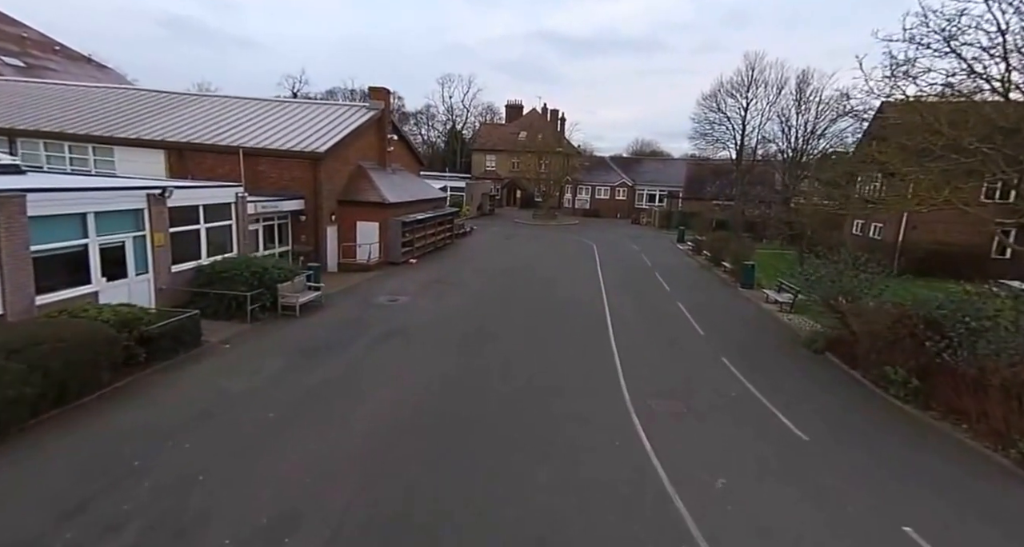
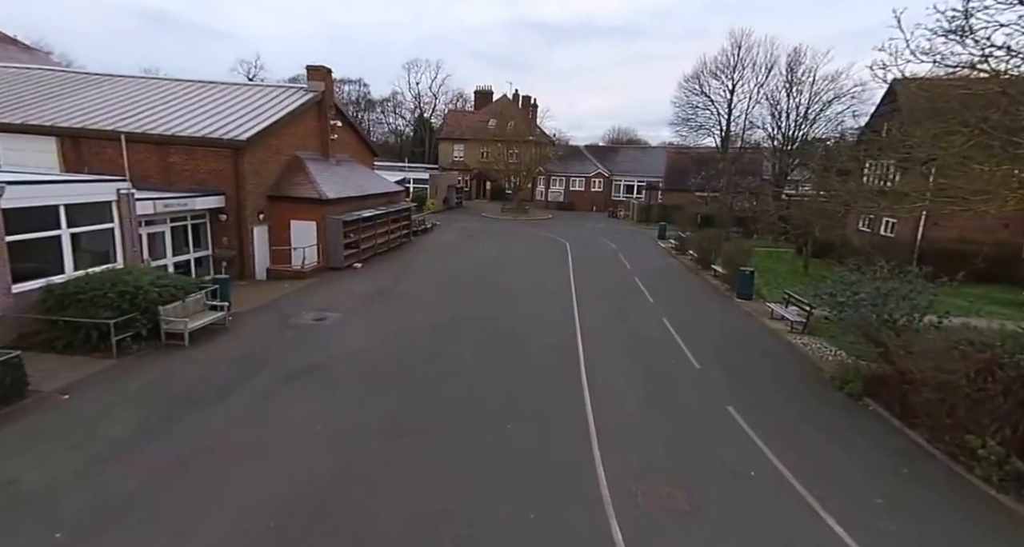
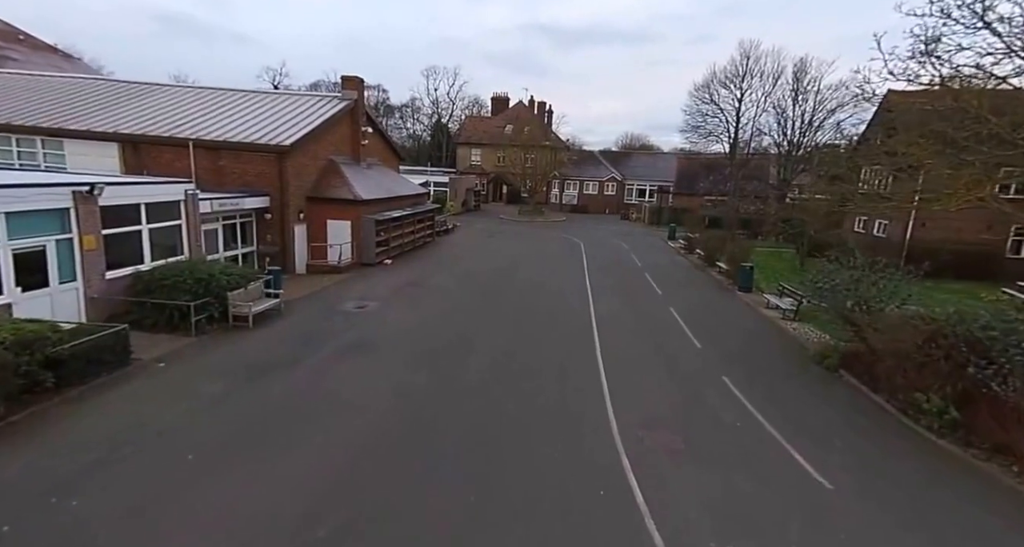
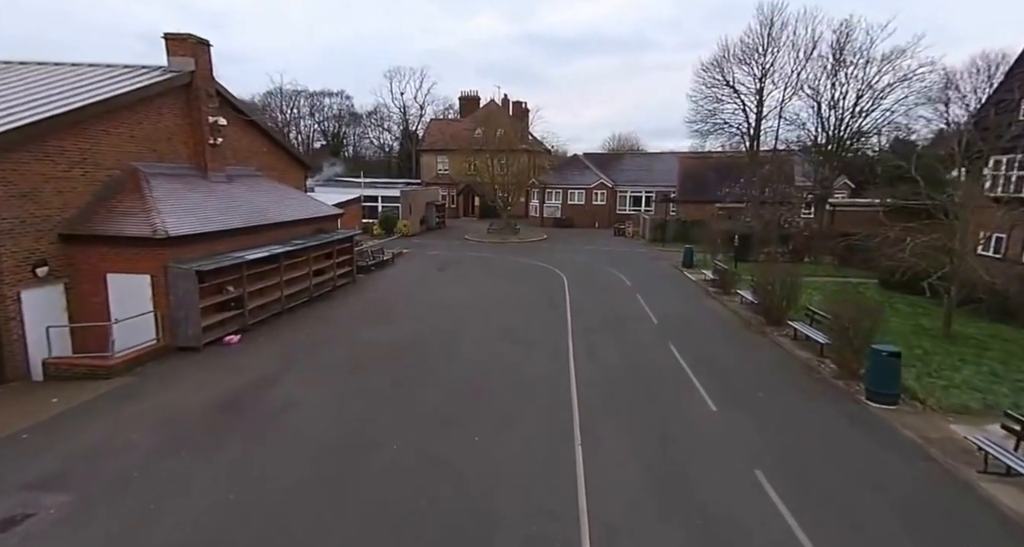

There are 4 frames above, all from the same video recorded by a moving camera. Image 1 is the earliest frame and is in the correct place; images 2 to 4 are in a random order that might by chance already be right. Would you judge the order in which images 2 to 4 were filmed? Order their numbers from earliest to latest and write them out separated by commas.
3, 2, 4
